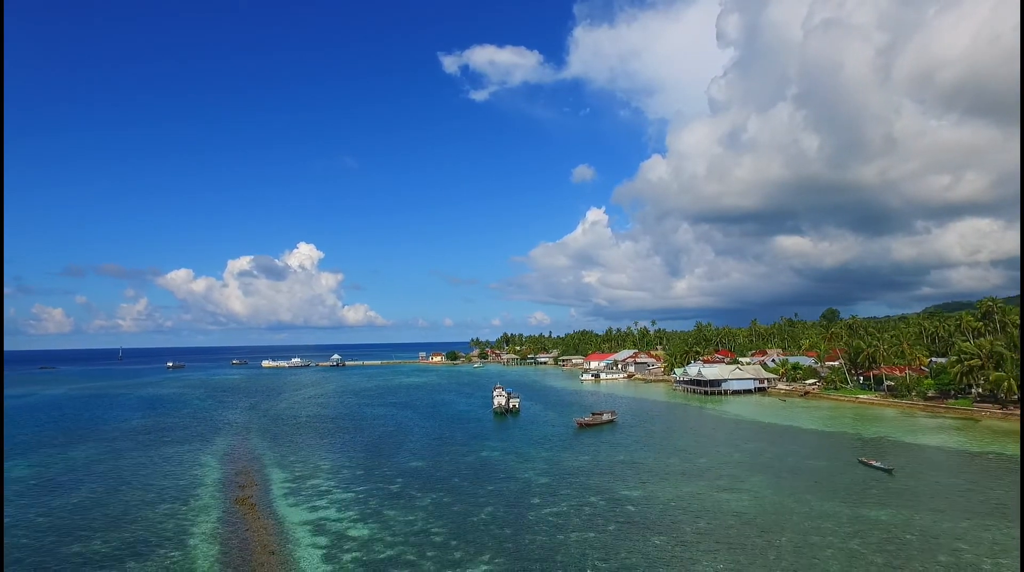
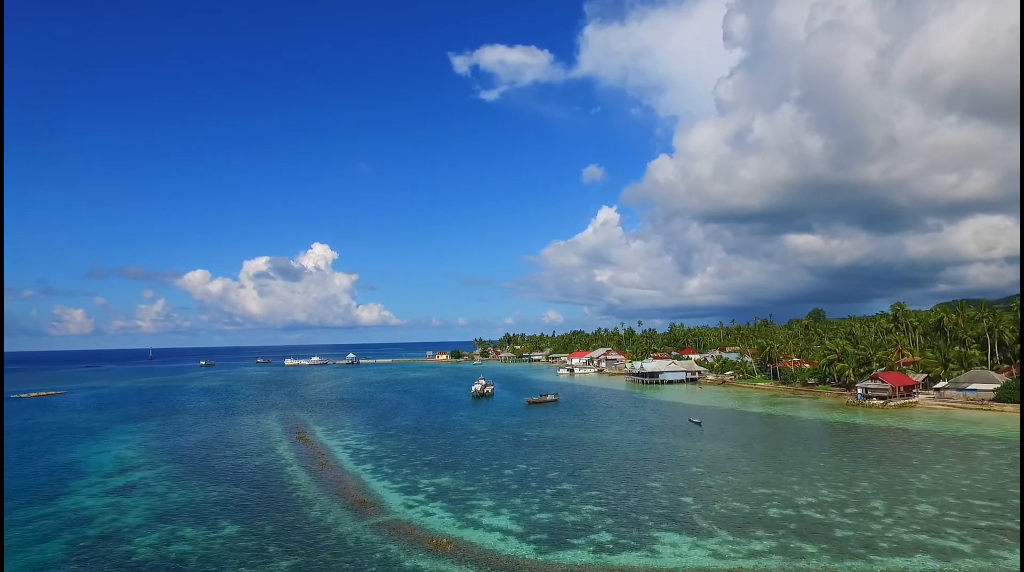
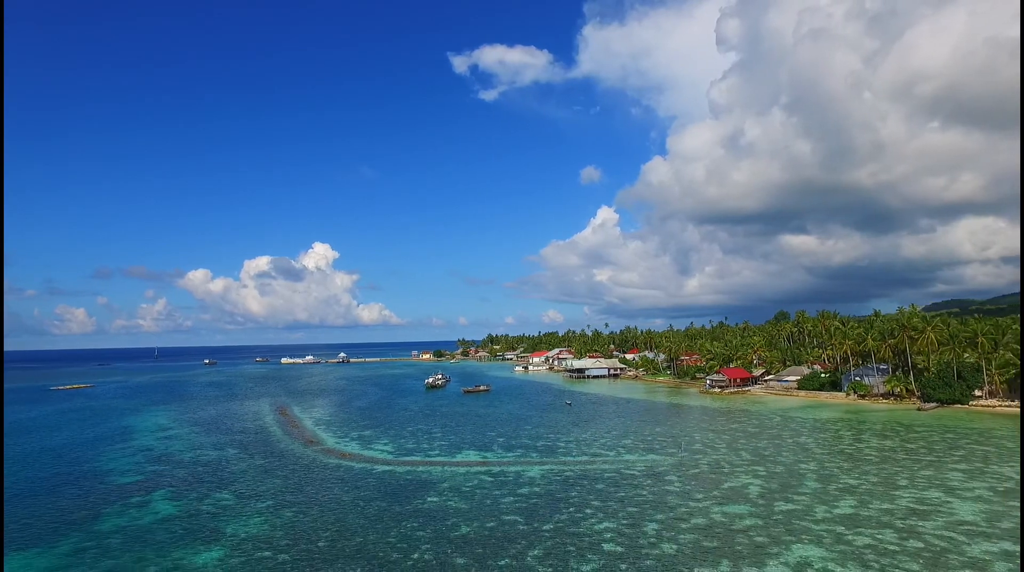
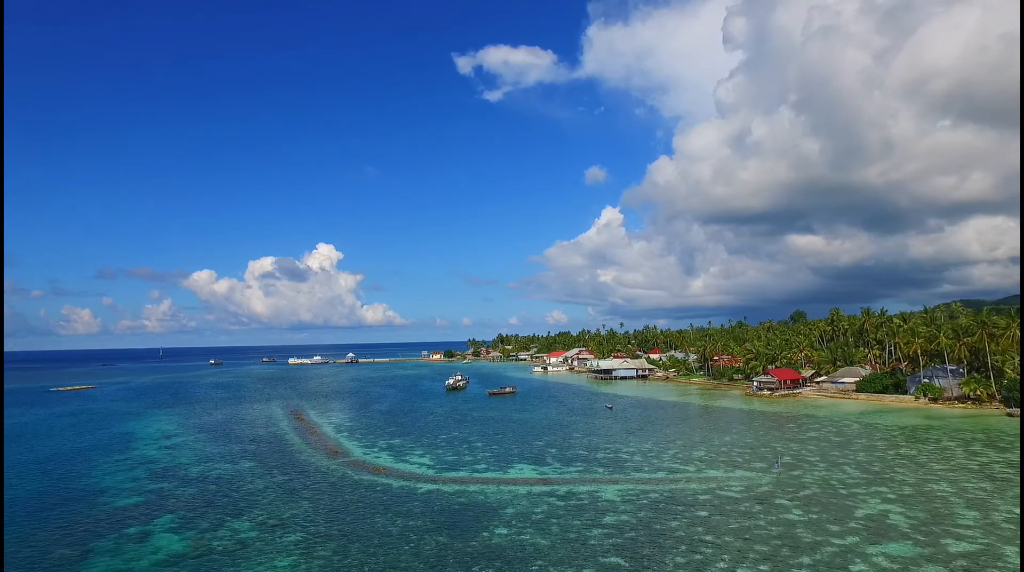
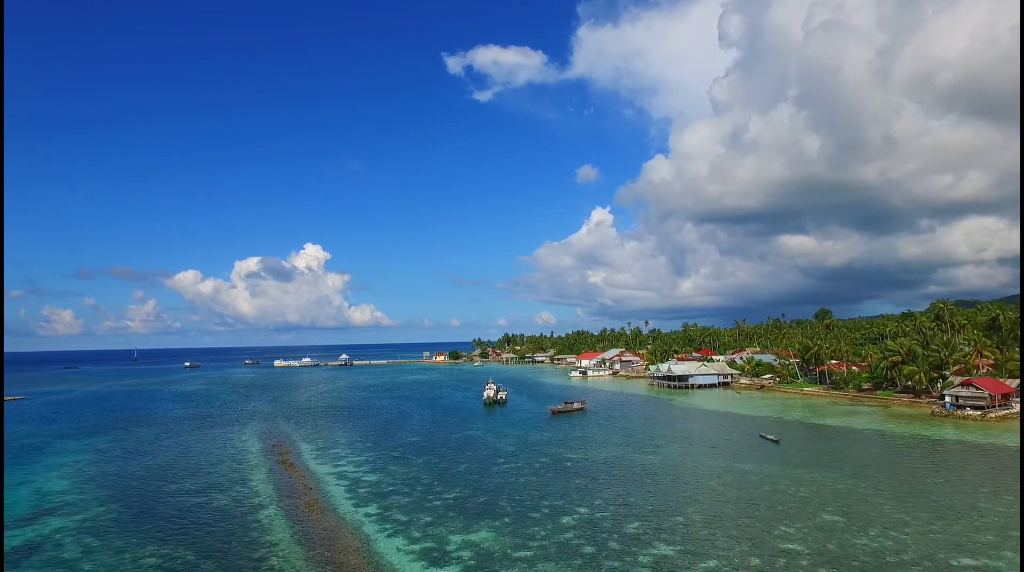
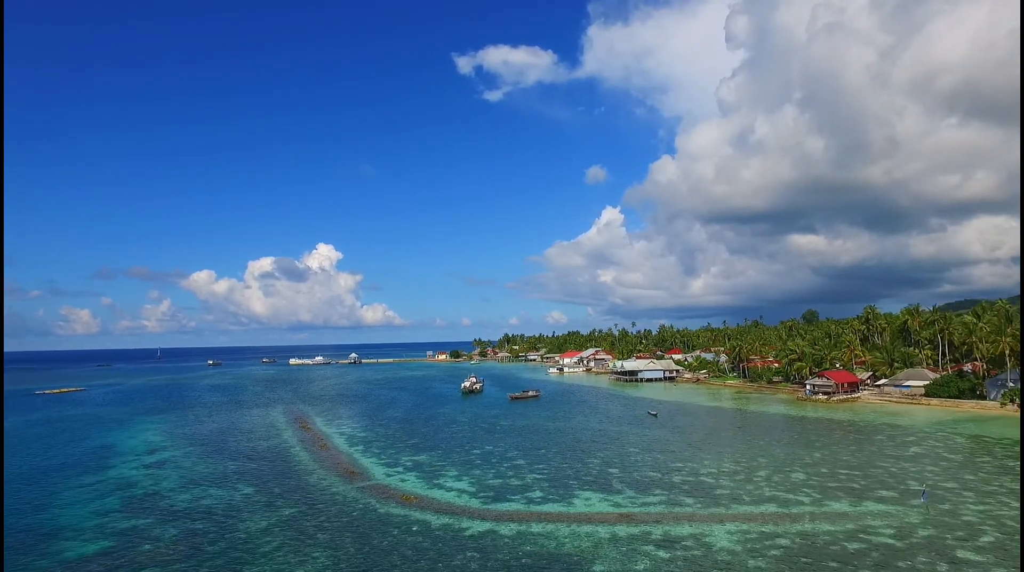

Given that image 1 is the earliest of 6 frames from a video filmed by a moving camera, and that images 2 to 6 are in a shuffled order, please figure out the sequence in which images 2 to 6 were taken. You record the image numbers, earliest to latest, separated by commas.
5, 2, 6, 4, 3
